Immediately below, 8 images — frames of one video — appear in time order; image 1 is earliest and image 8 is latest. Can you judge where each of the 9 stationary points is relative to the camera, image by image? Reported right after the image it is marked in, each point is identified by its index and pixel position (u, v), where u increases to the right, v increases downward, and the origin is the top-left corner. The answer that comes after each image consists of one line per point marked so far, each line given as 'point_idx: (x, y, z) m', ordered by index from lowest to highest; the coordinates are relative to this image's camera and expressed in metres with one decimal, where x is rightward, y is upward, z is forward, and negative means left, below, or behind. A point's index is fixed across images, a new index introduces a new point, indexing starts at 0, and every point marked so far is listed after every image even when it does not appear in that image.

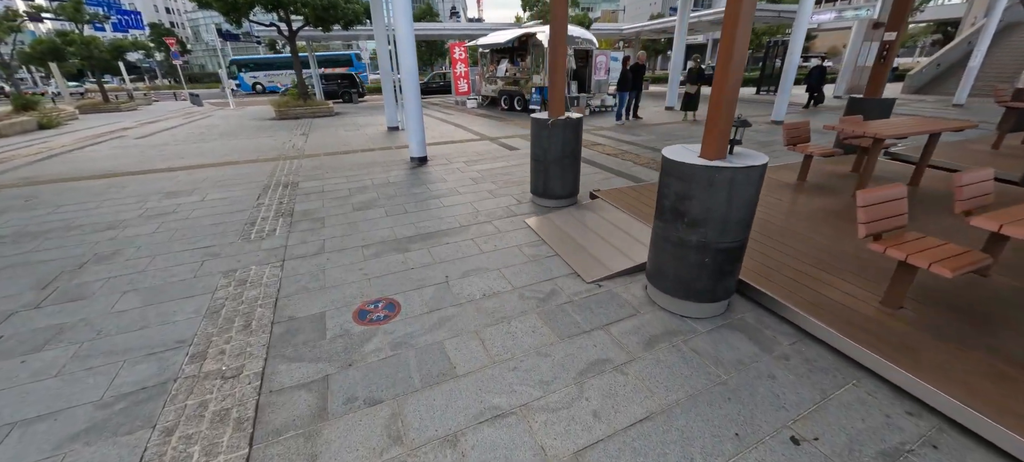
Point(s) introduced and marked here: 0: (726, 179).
0: (+1.3, +0.3, +2.3) m
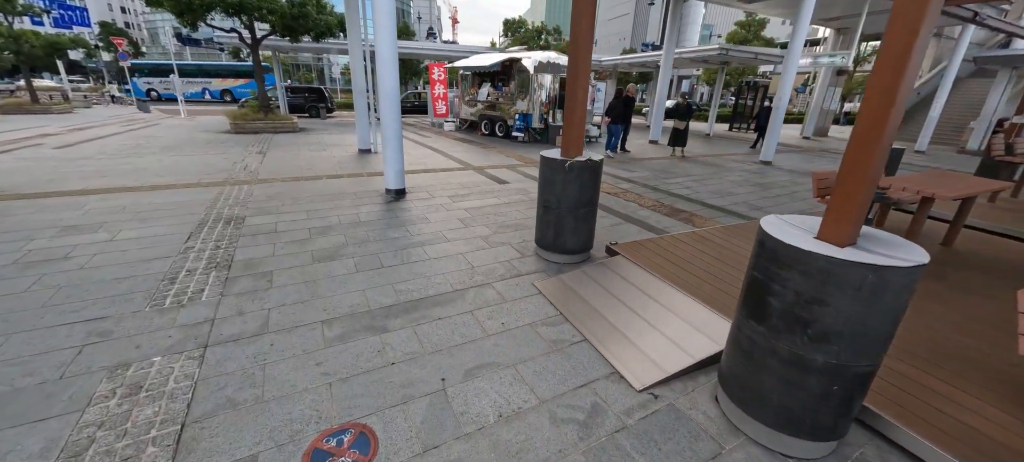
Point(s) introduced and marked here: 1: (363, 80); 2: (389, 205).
0: (+1.5, -0.2, +1.6) m
1: (-3.5, +3.6, +9.0) m
2: (-1.7, +0.4, +5.4) m
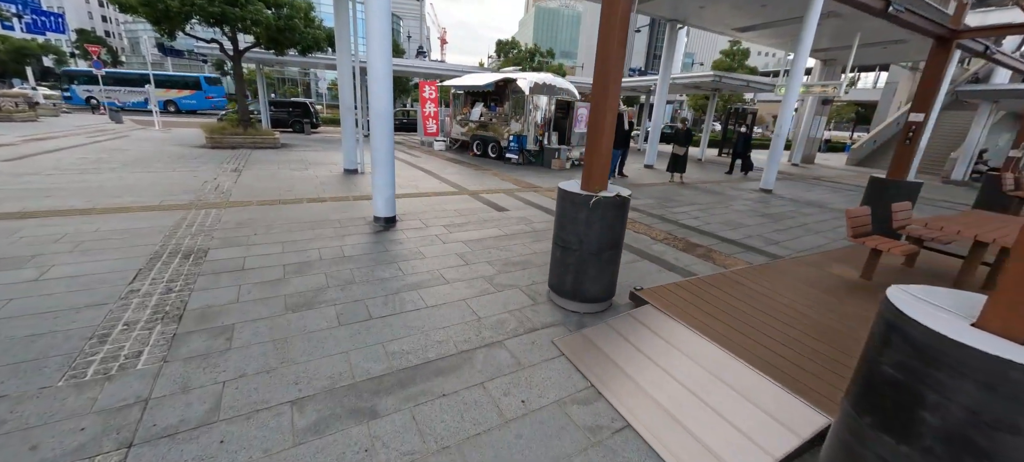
0: (+1.7, -0.5, +1.1) m
1: (-3.5, +3.0, +8.4) m
2: (-1.7, -0.1, +4.8) m
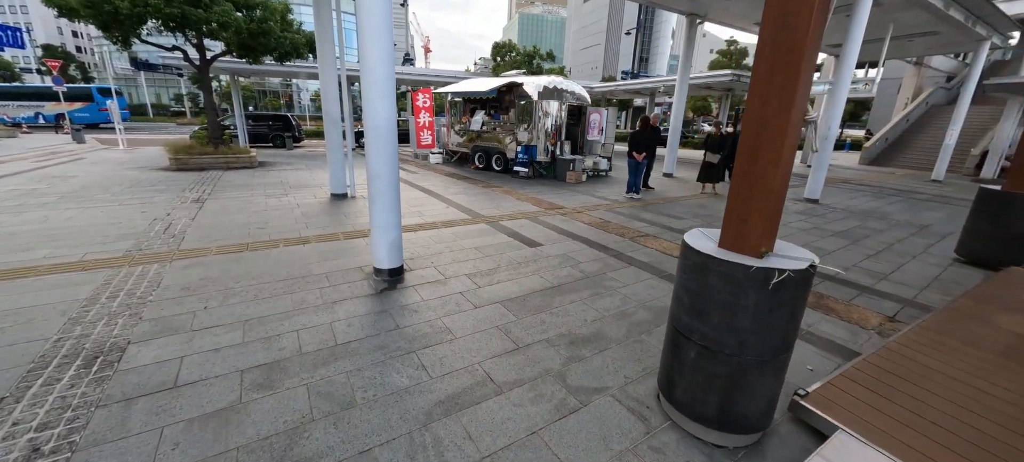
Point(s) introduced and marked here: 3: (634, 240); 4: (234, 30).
0: (+2.3, -0.9, -0.2) m
1: (-3.2, +2.3, +7.1) m
2: (-1.2, -0.6, +3.5) m
3: (+1.7, -0.1, +5.4) m
4: (-7.3, +5.3, +10.0) m
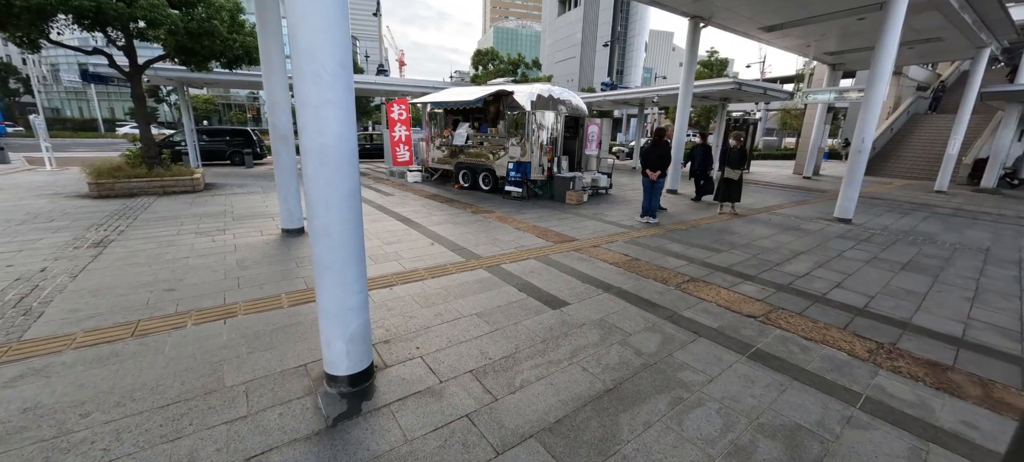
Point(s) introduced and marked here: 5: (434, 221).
0: (+2.8, -1.2, -1.4) m
1: (-3.3, +1.6, +5.6) m
2: (-0.9, -1.1, +2.0) m
3: (+1.8, -0.6, +4.1) m
4: (-7.6, +4.4, +8.4) m
5: (-1.4, +0.2, +6.7) m
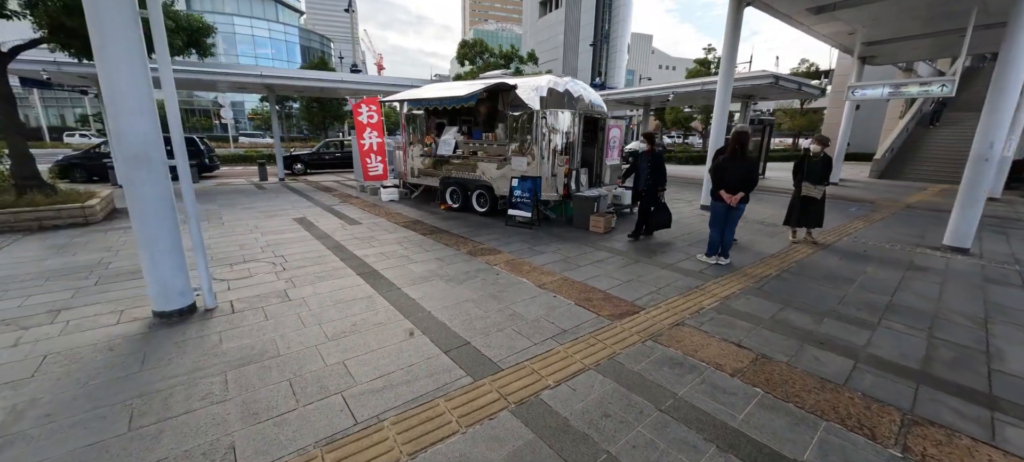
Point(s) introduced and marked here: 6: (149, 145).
0: (+3.4, -1.7, -3.5) m
1: (-3.0, +0.9, +3.3) m
2: (-0.5, -1.8, -0.2) m
3: (+2.2, -1.2, +2.1) m
4: (-7.5, +3.6, +5.9) m
5: (-1.1, -0.5, +4.4) m
6: (-3.0, +0.8, +3.2) m
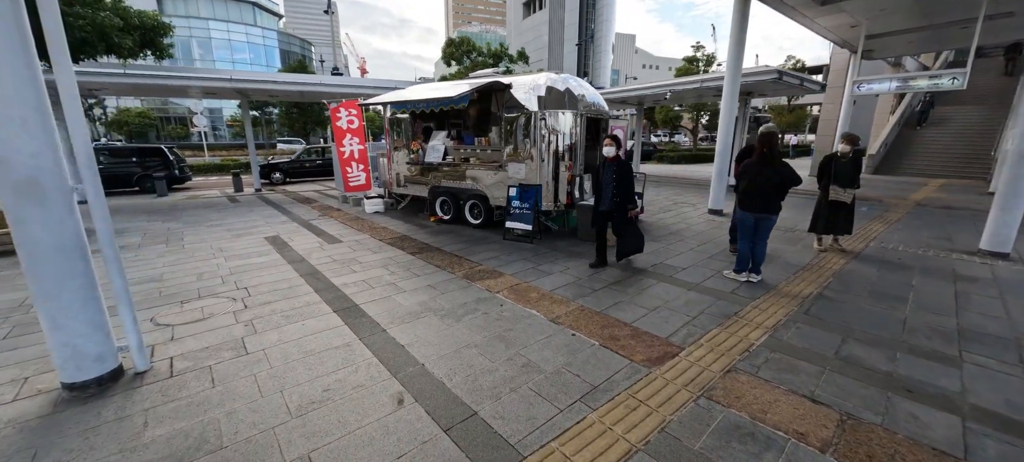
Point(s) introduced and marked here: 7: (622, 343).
0: (+3.7, -1.8, -4.0) m
1: (-3.0, +0.6, +2.6) m
2: (-0.2, -2.0, -0.9) m
3: (+2.4, -1.4, +1.4) m
4: (-7.6, +3.2, +5.1) m
5: (-1.1, -0.8, +3.7) m
6: (-3.0, +0.5, +2.5) m
7: (+0.9, -0.9, +3.2) m
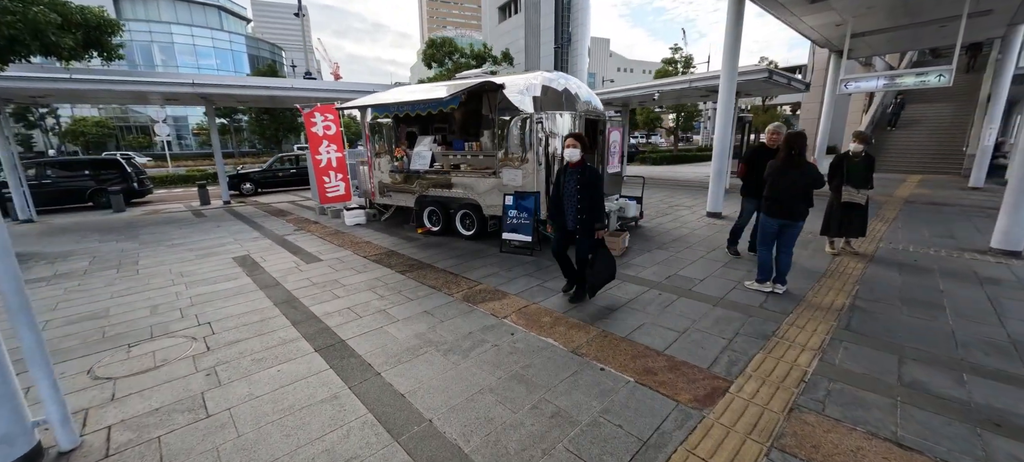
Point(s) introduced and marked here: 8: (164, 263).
0: (+4.2, -1.8, -4.3) m
1: (-2.8, +0.4, +2.0) m
2: (+0.1, -2.1, -1.4) m
3: (+2.6, -1.4, +1.1) m
4: (-7.7, +2.8, +4.2) m
5: (-1.0, -1.0, +3.2) m
6: (-2.8, +0.3, +1.8) m
7: (+1.1, -1.0, +2.7) m
8: (-5.4, -0.5, +5.9) m
